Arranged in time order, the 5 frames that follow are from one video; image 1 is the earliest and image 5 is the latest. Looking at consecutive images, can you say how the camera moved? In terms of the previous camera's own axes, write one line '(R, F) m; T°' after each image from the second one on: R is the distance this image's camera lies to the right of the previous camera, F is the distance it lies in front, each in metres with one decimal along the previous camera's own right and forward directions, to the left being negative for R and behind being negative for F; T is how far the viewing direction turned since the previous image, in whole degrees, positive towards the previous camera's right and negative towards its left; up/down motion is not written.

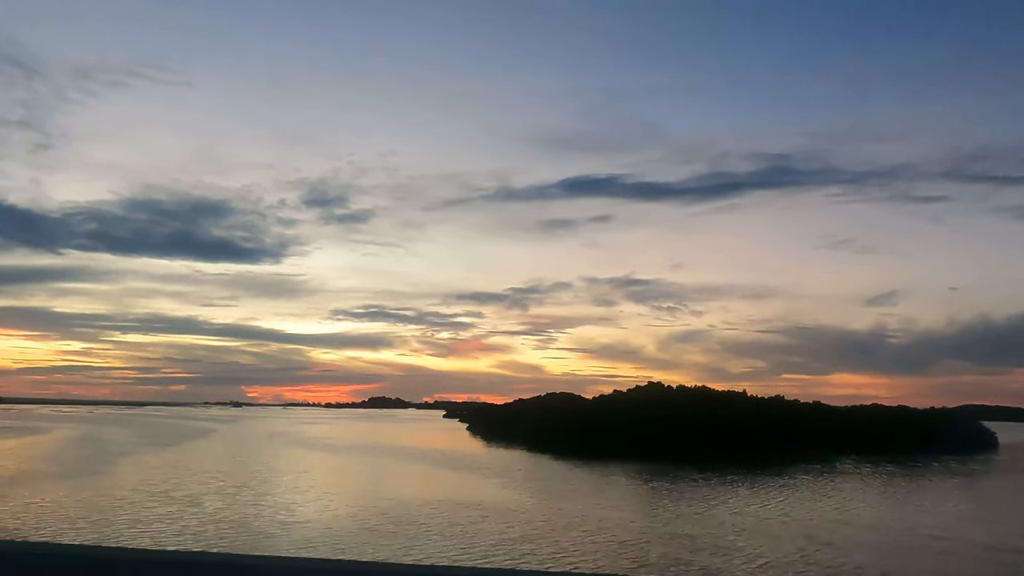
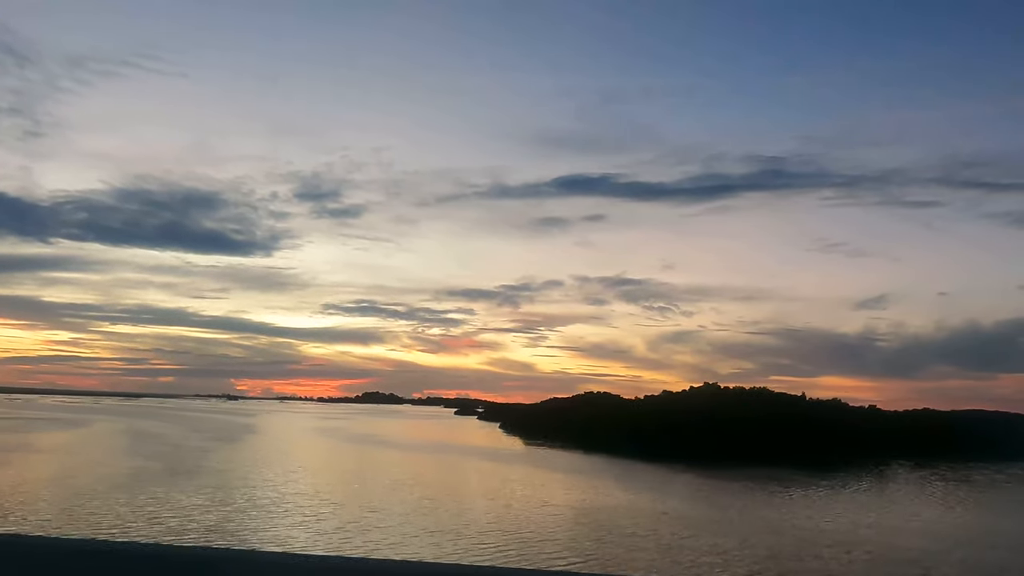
(-2.8, +0.7) m; +1°
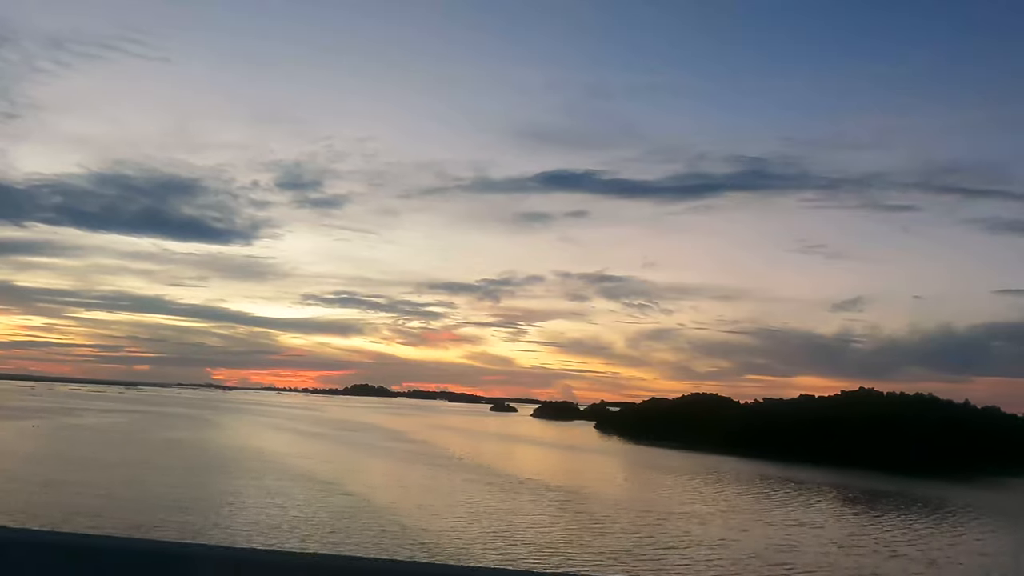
(-8.4, +1.5) m; +2°
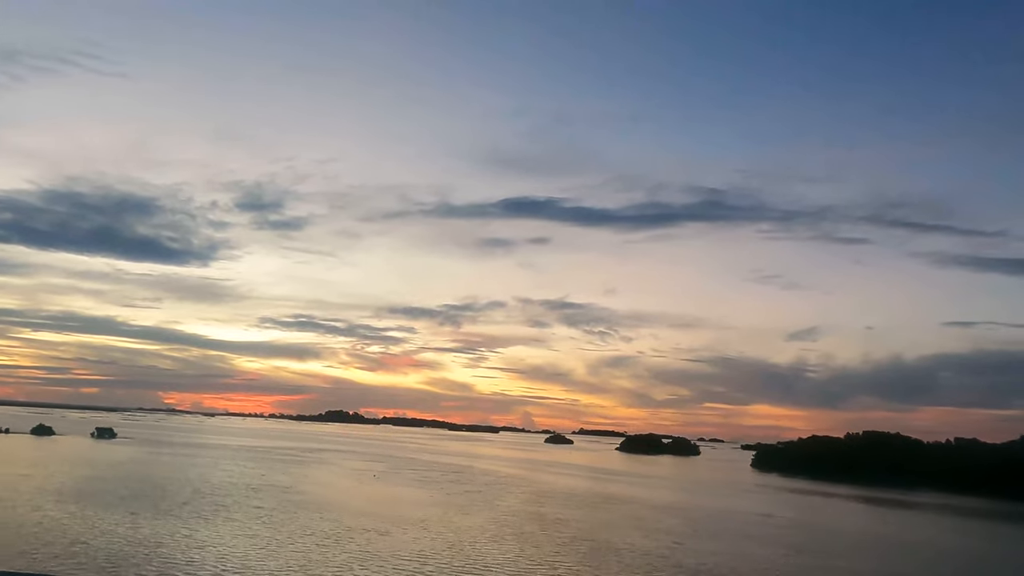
(-7.6, +3.5) m; +3°
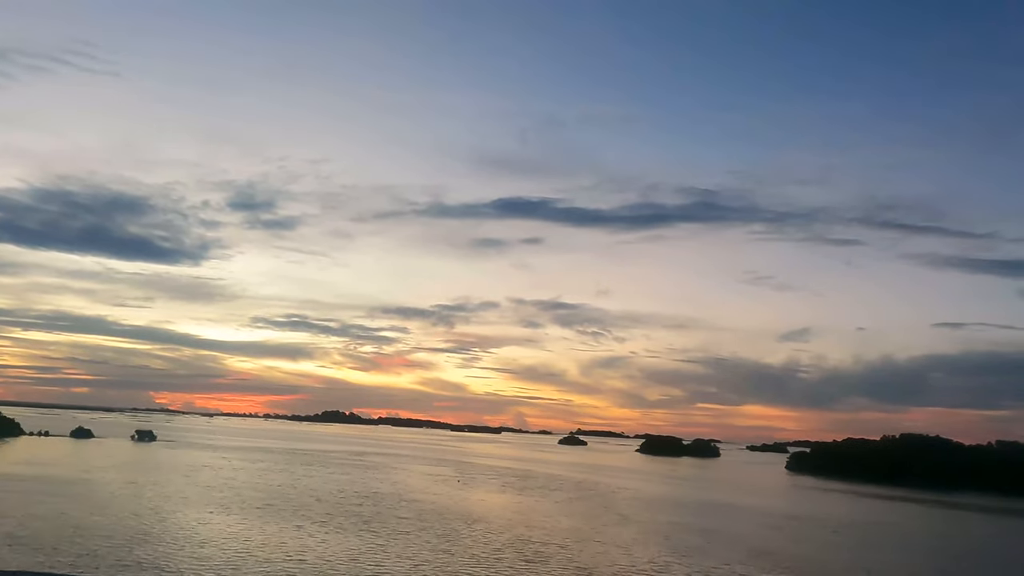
(-3.3, +0.6) m; +1°
